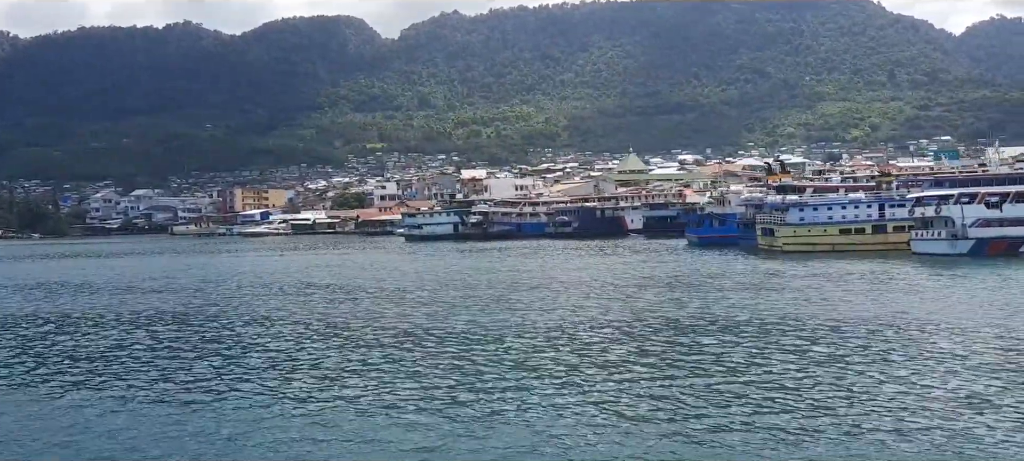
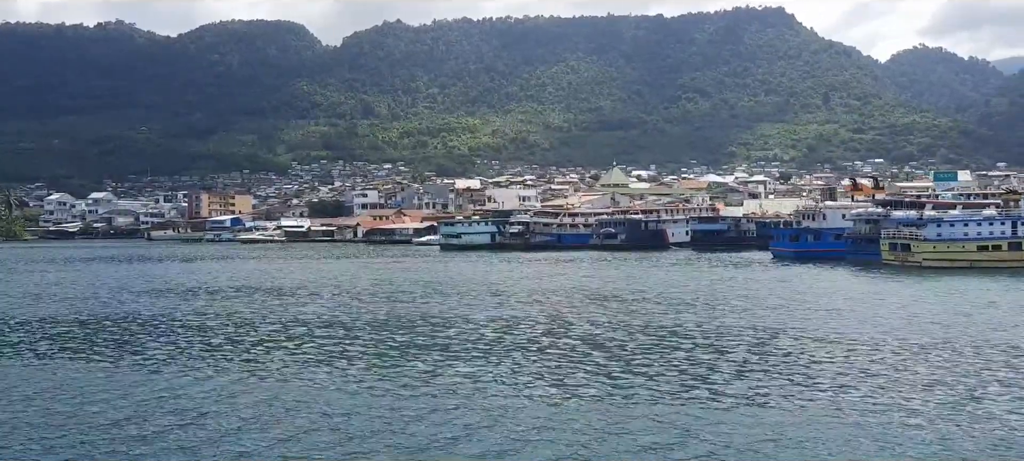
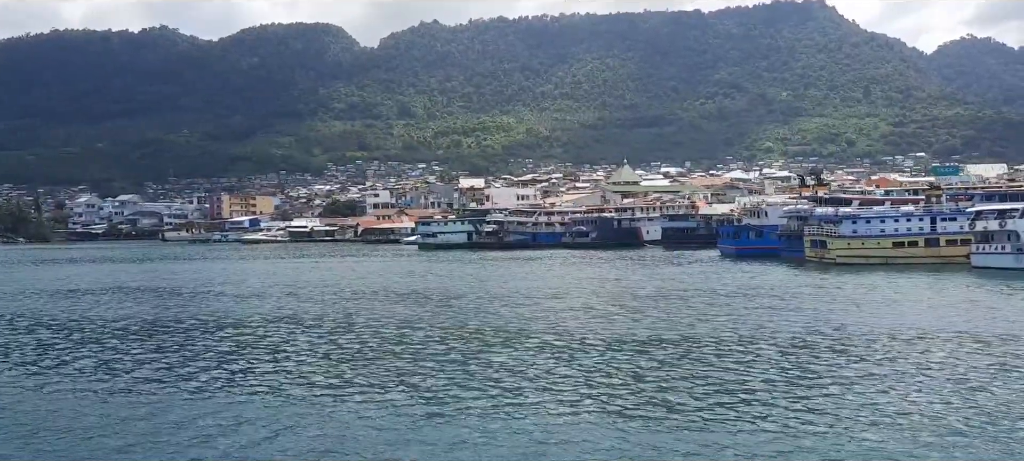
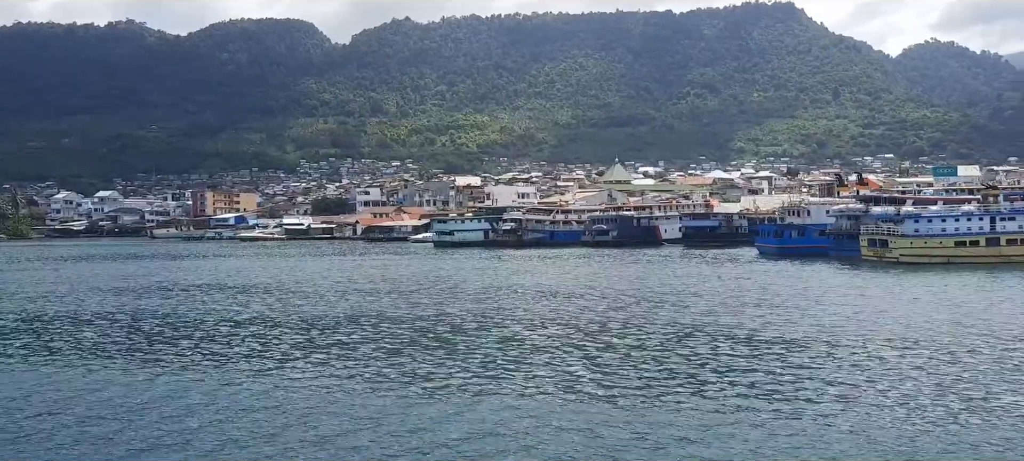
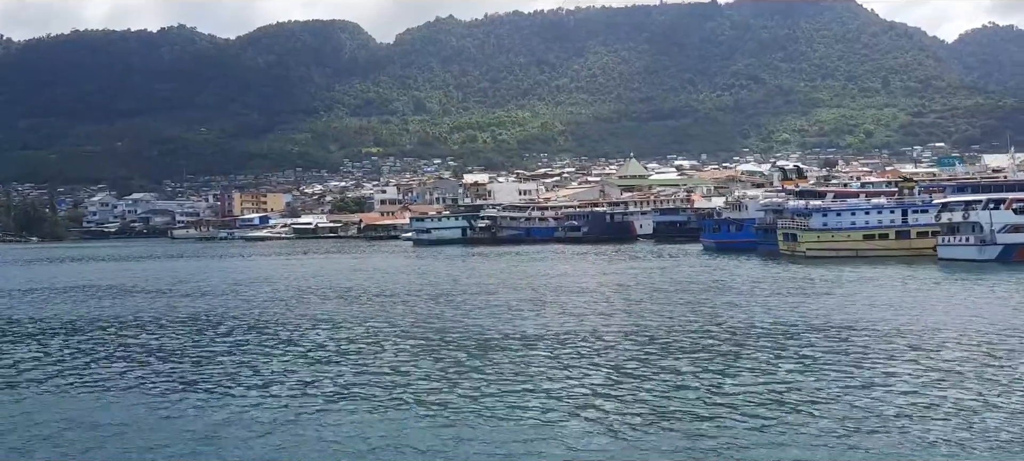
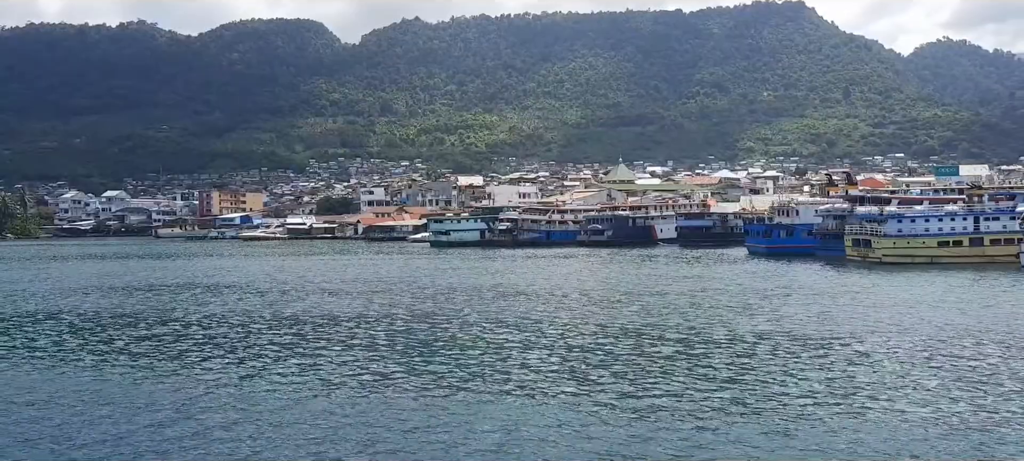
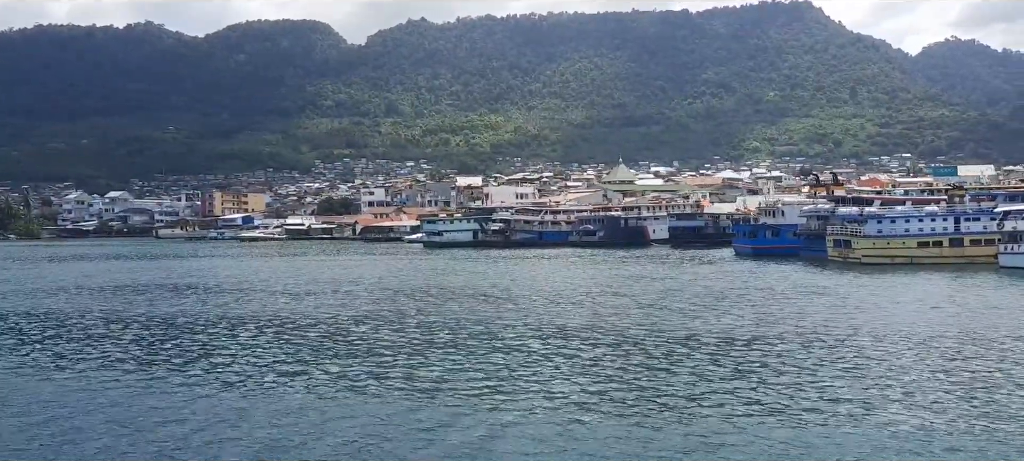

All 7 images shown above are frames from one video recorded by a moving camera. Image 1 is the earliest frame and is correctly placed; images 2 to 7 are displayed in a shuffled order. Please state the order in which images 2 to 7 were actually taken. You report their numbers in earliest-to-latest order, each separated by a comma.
5, 3, 7, 6, 4, 2
